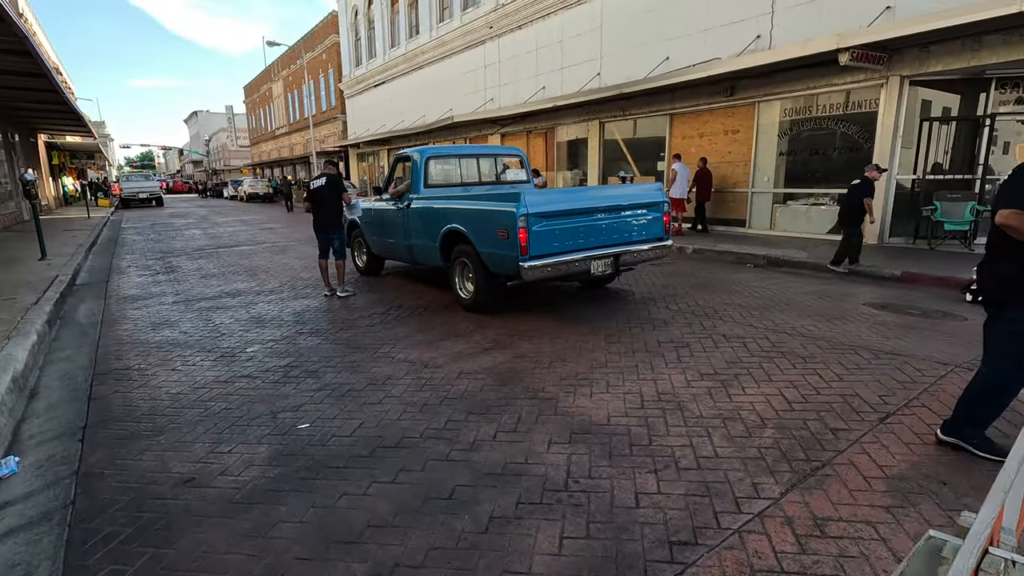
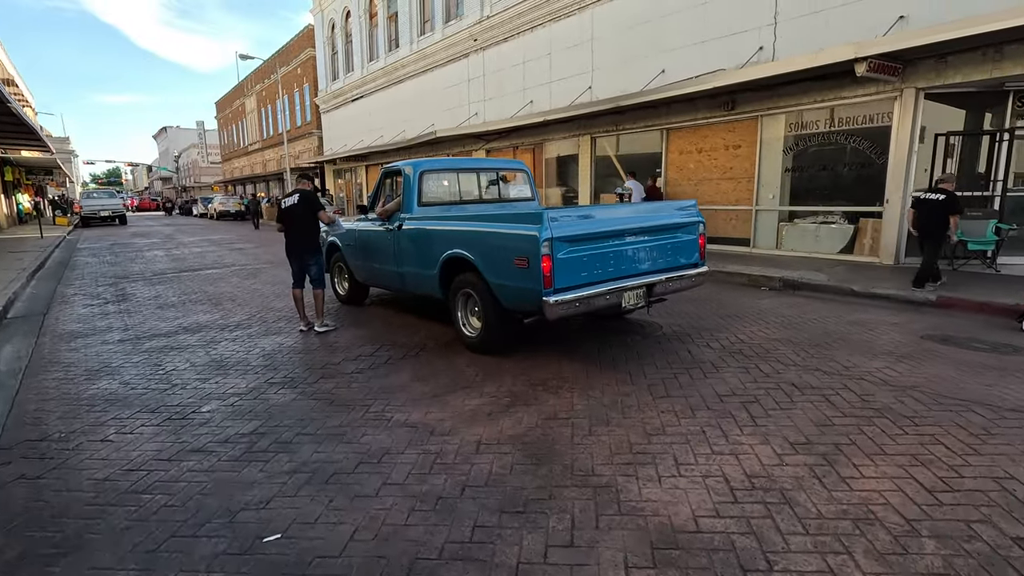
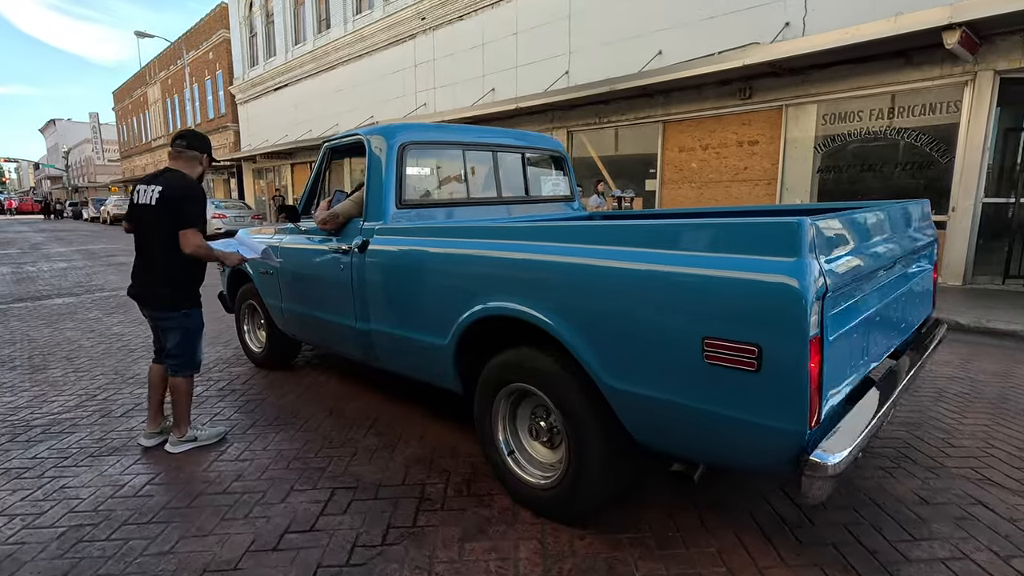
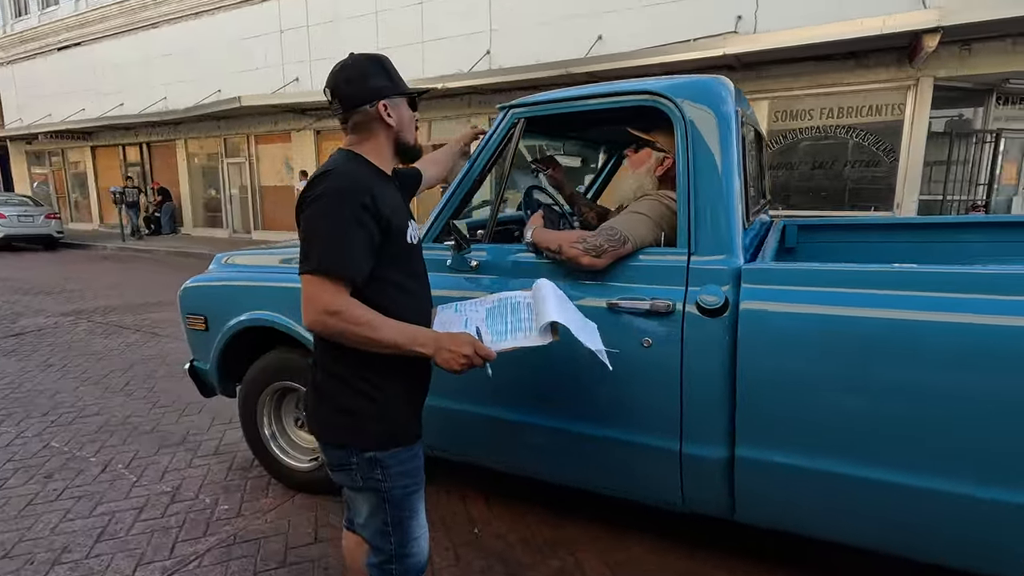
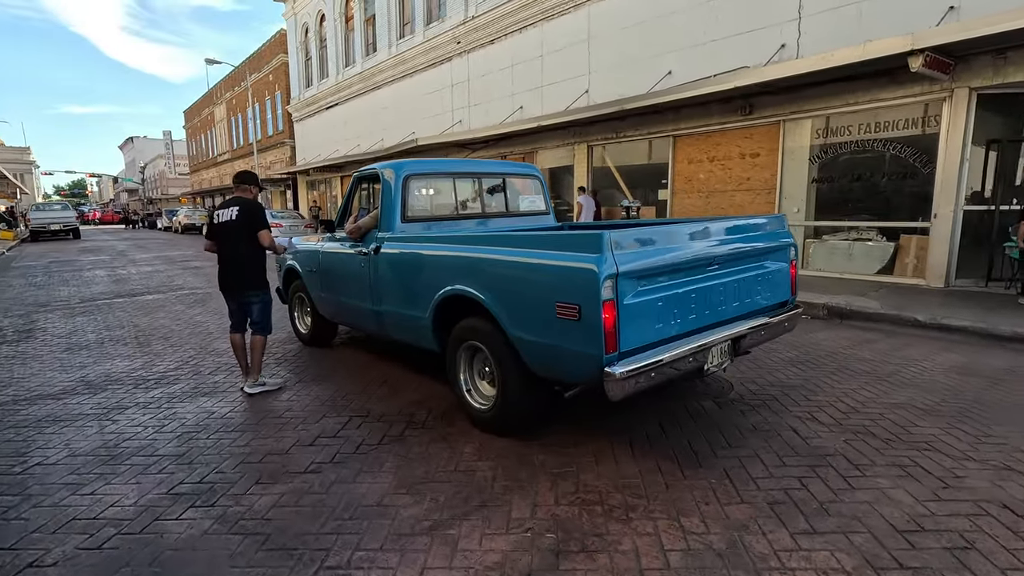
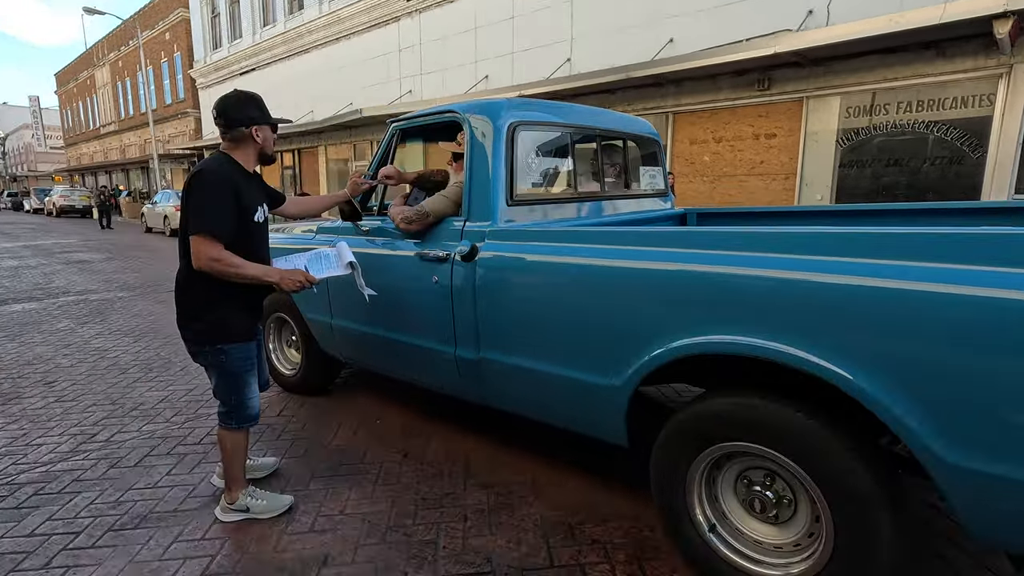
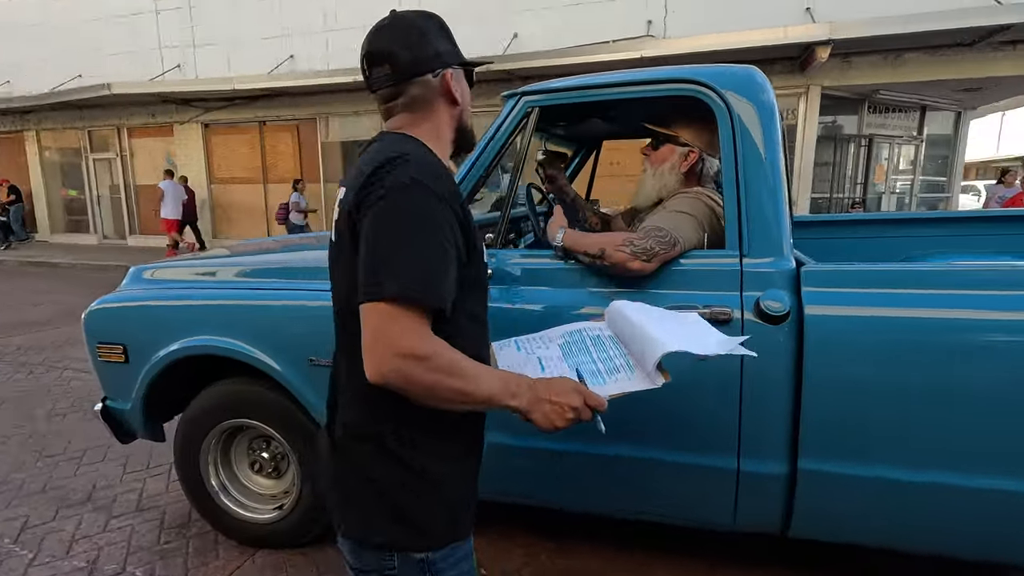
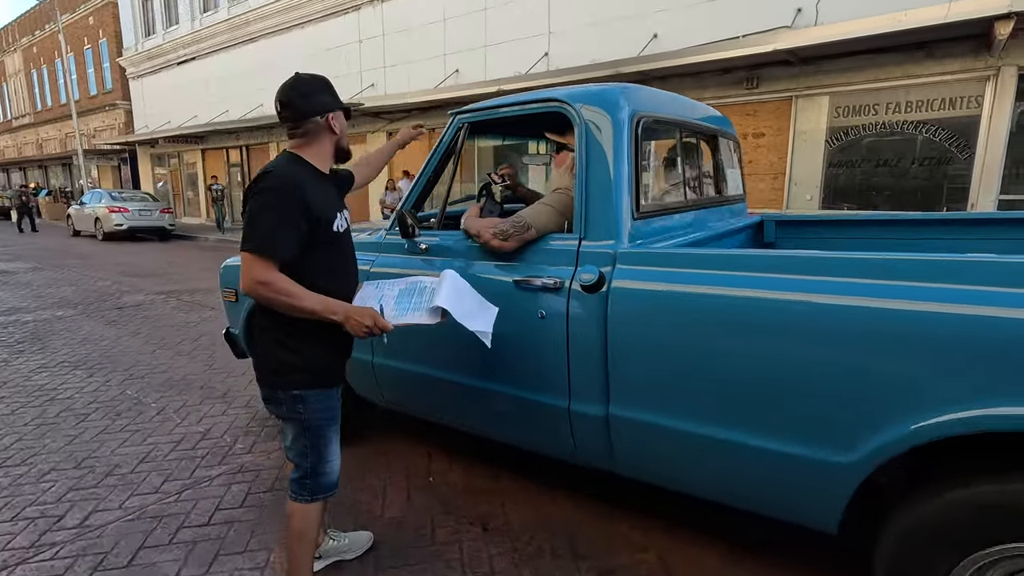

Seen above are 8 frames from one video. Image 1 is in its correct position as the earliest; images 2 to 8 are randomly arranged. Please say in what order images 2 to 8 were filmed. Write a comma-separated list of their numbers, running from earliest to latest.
2, 5, 3, 6, 8, 4, 7
